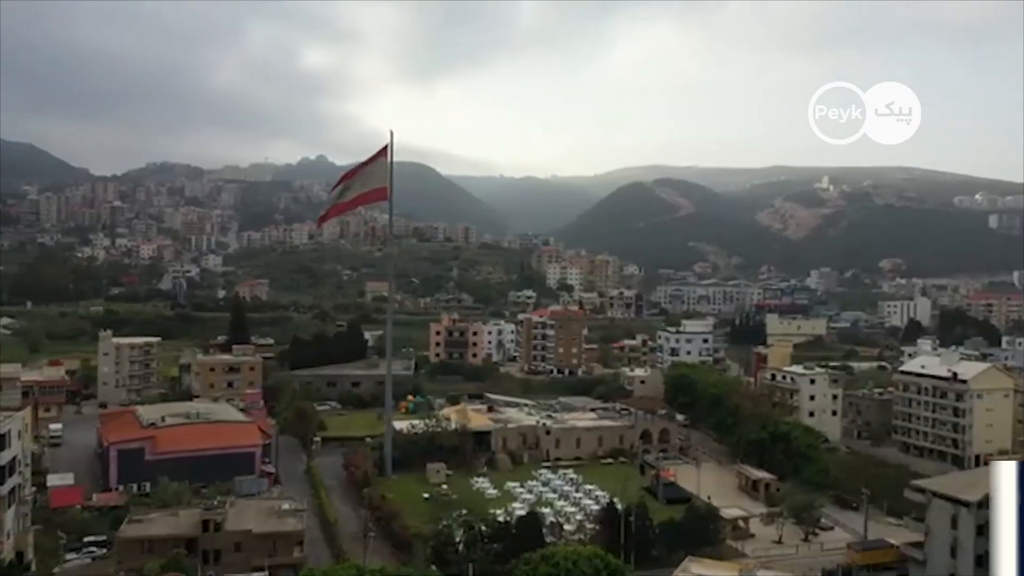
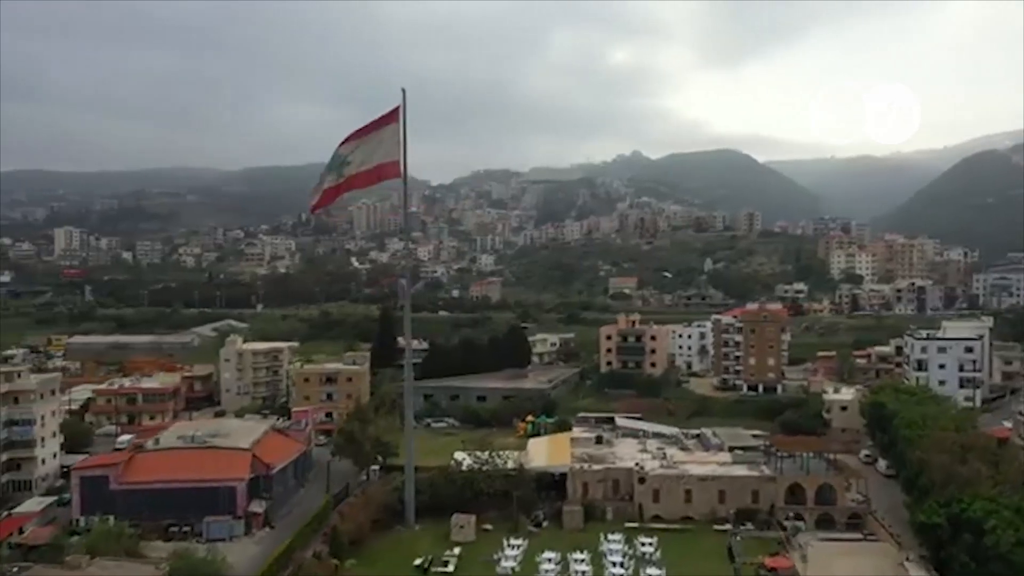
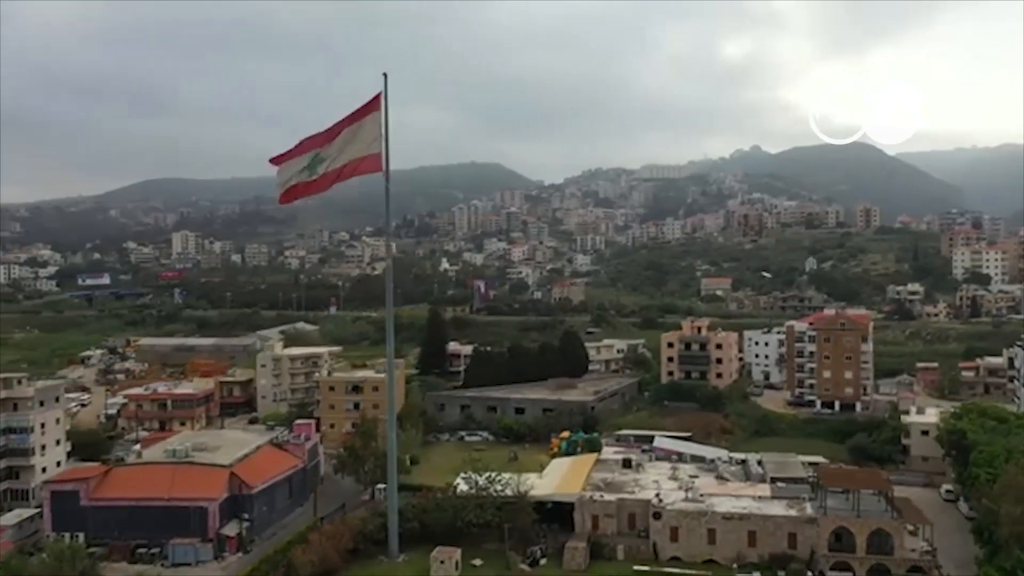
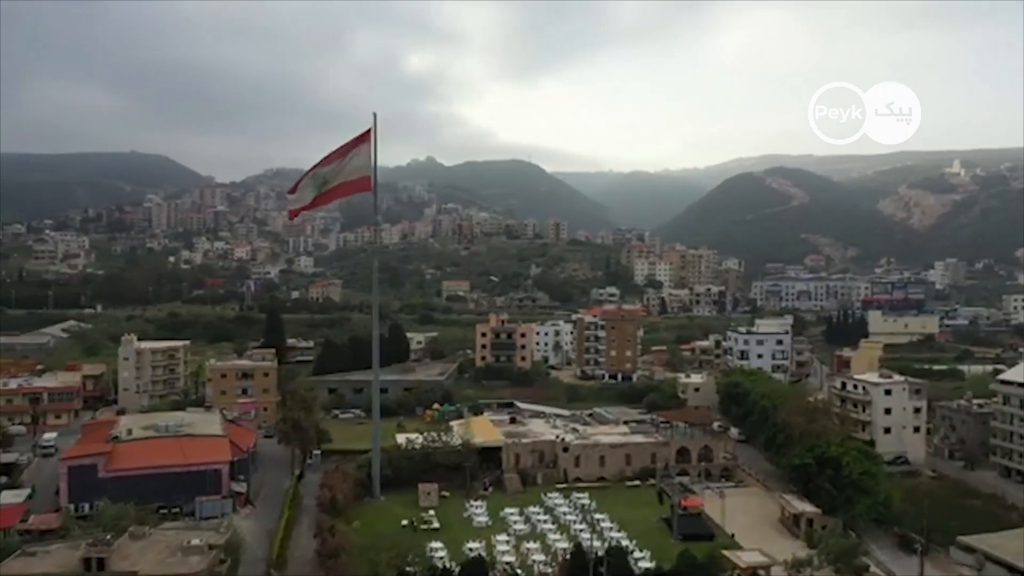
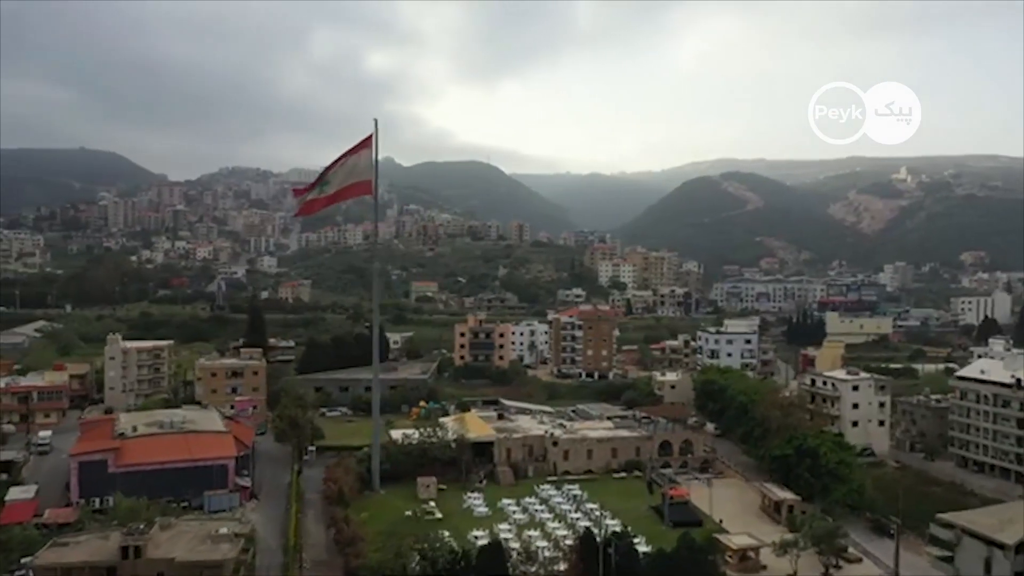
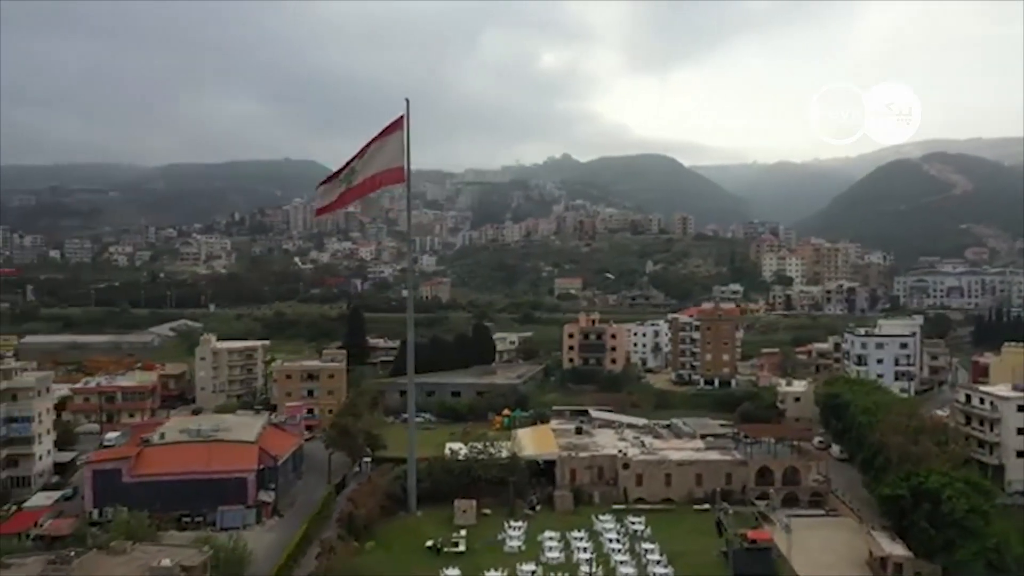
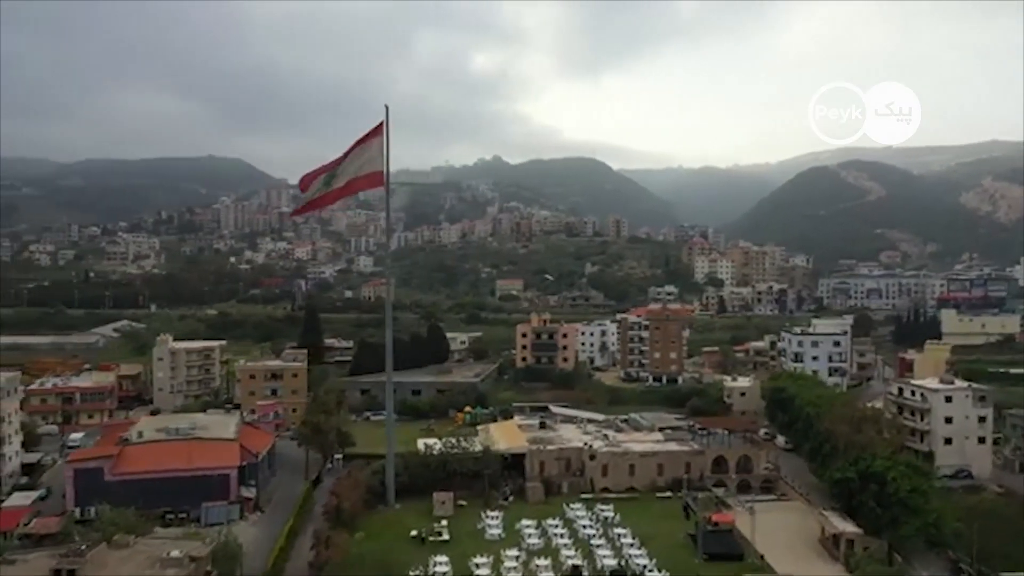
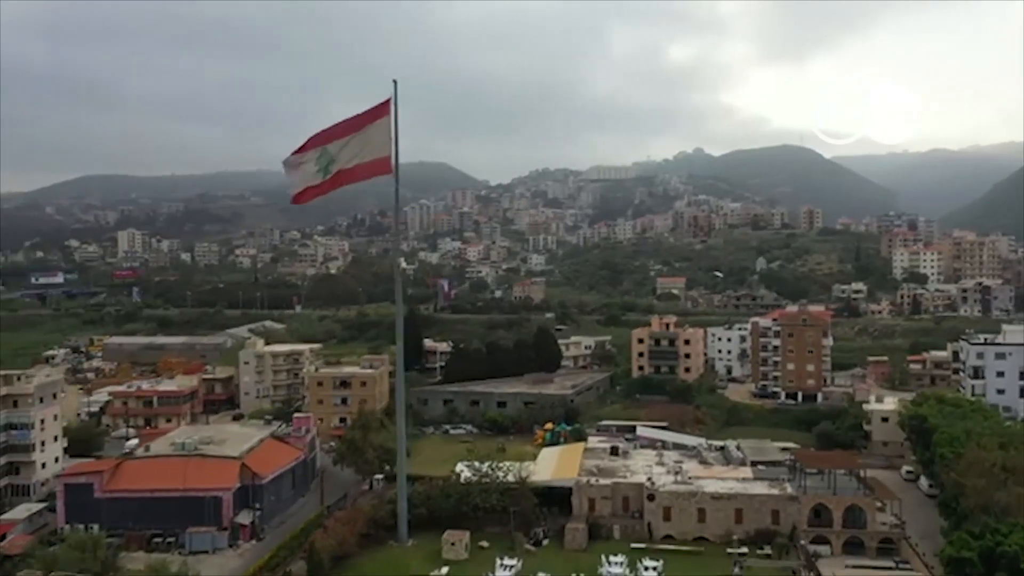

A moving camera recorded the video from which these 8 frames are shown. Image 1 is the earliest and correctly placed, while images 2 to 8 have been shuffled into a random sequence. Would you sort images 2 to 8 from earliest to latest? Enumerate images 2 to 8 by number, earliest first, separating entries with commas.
5, 4, 7, 6, 2, 8, 3
